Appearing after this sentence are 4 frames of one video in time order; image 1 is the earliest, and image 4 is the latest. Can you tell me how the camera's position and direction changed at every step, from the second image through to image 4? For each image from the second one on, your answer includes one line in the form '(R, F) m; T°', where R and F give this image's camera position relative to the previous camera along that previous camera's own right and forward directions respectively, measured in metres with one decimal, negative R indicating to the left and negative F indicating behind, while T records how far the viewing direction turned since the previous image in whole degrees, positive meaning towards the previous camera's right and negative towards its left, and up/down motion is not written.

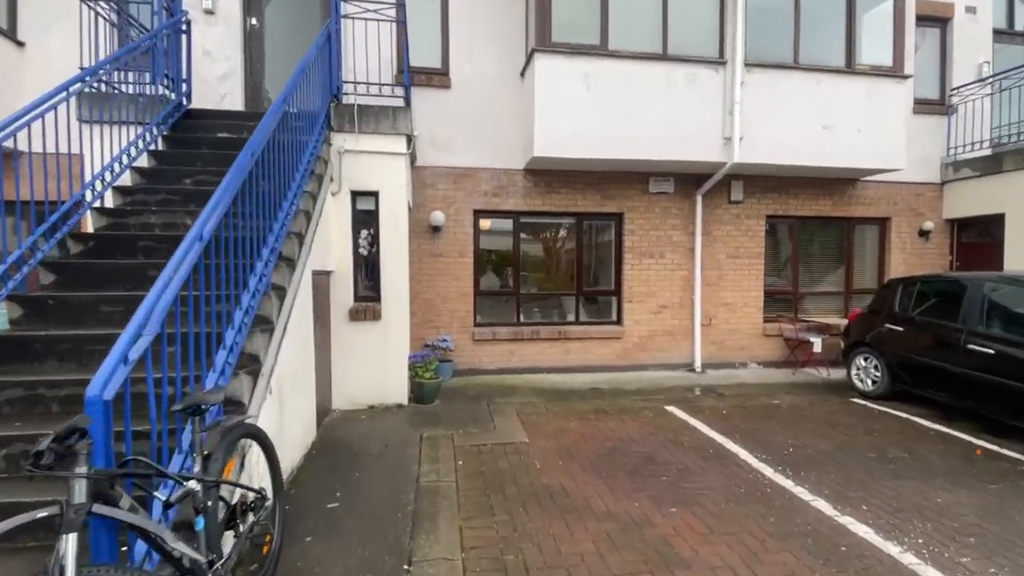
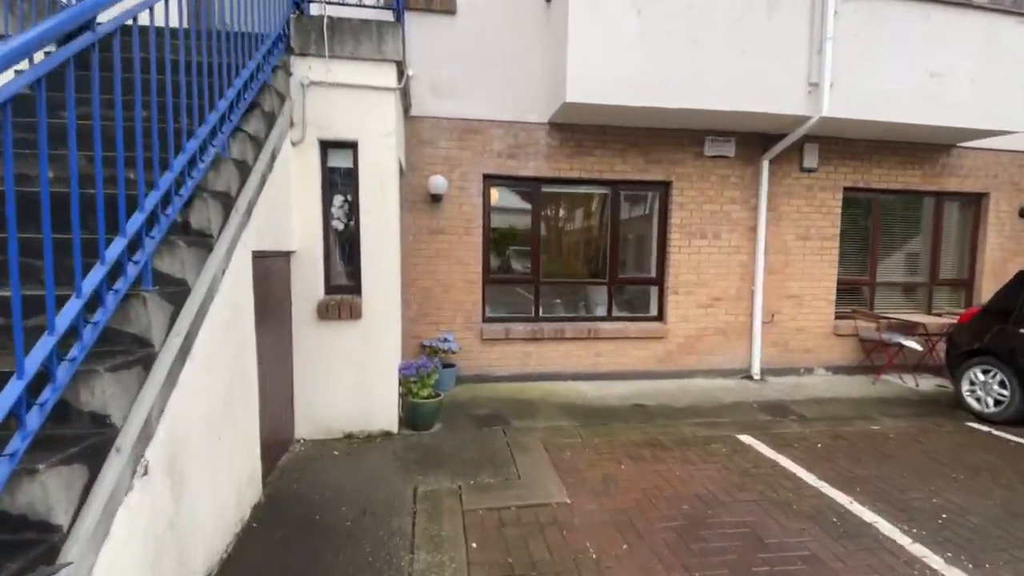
(-0.3, +1.5) m; 0°
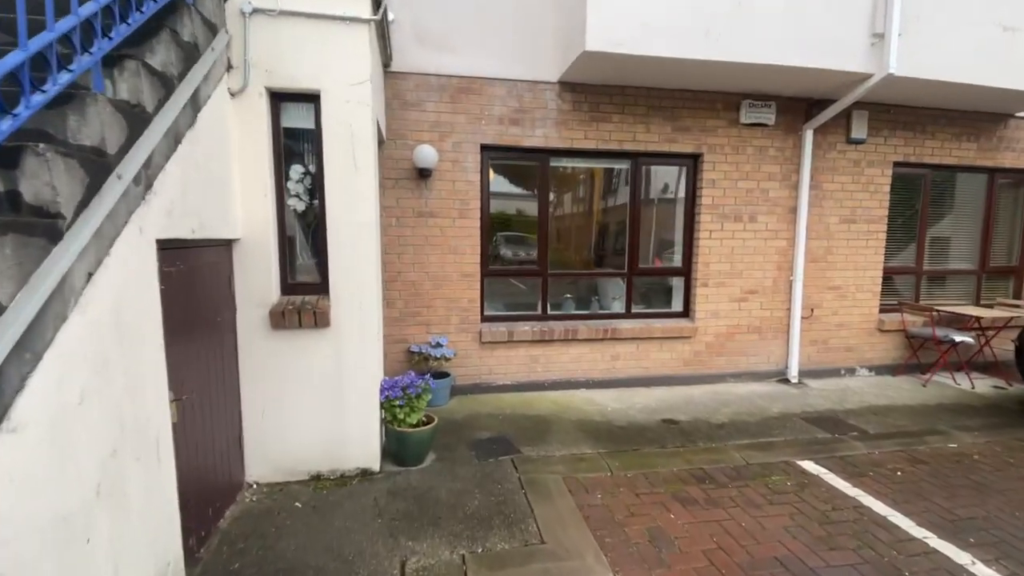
(-0.2, +0.9) m; +2°
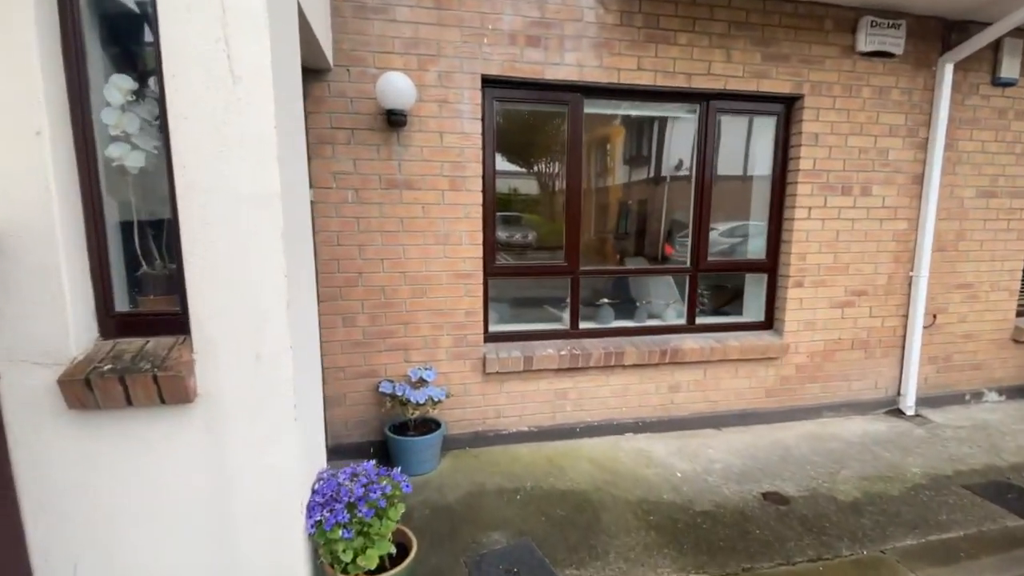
(-0.2, +1.6) m; +1°
